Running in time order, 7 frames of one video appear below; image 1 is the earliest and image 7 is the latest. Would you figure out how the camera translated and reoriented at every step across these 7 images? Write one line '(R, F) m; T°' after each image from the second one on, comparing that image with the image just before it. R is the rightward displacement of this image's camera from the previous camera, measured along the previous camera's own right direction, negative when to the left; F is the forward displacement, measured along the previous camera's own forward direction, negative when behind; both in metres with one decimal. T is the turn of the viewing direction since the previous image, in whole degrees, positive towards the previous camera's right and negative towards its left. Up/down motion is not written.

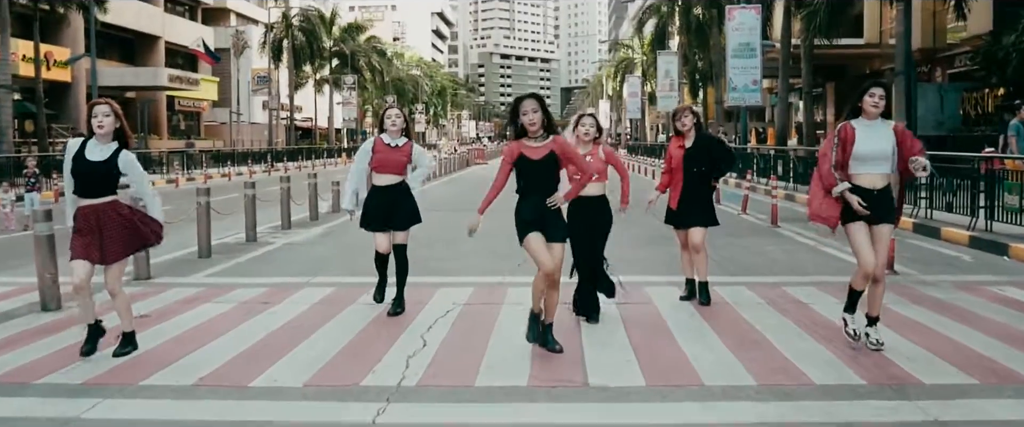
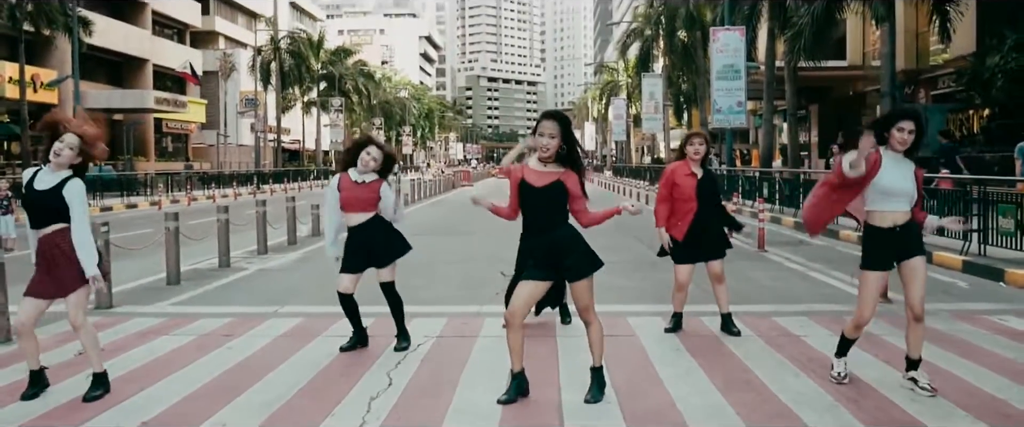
(+0.1, +0.4) m; +1°
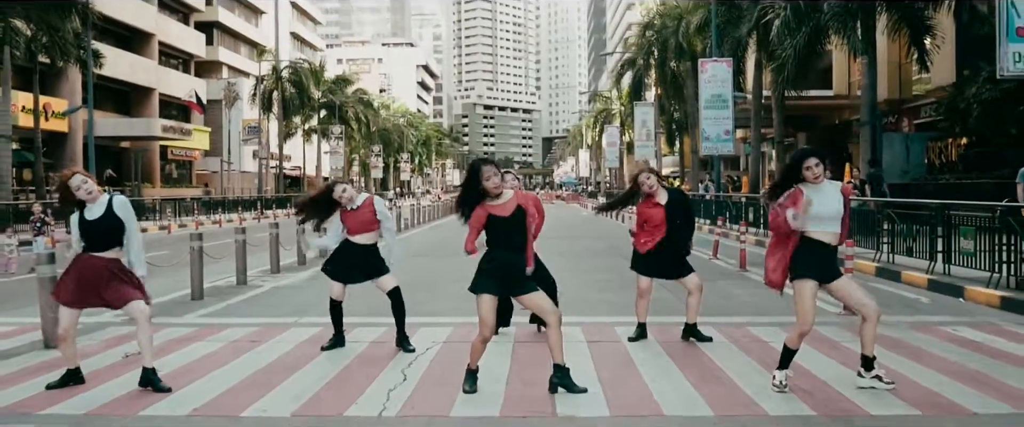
(0.0, -0.9) m; 0°
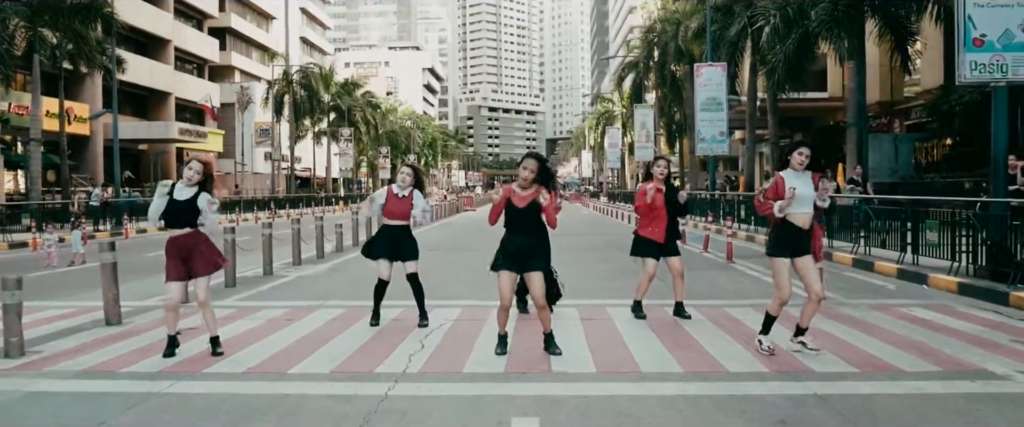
(0.0, -1.2) m; 0°
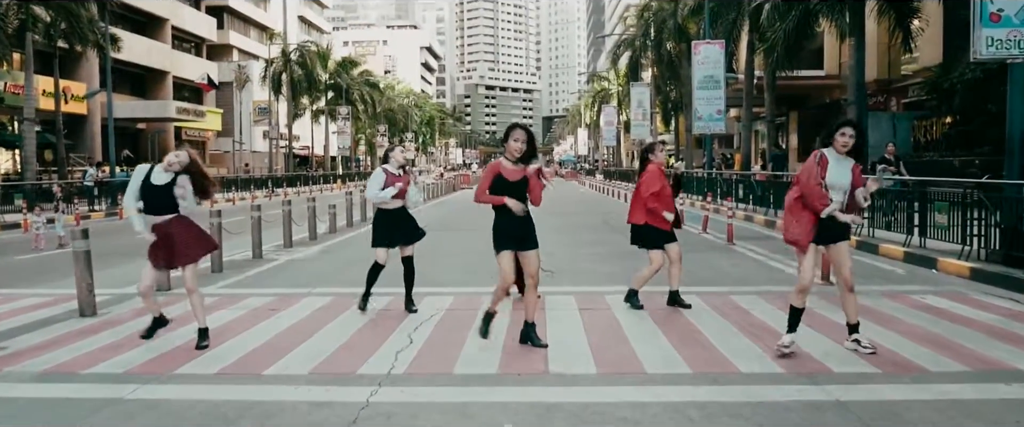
(+0.1, +0.5) m; 0°
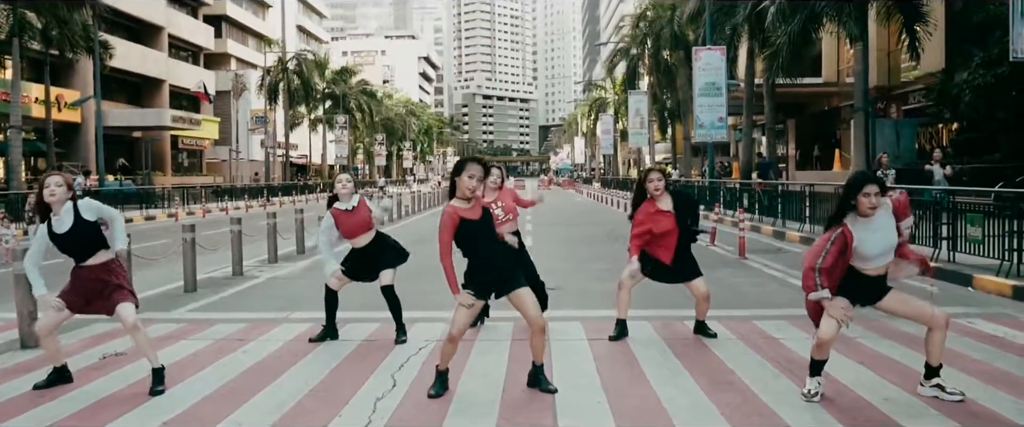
(0.0, +1.1) m; 0°
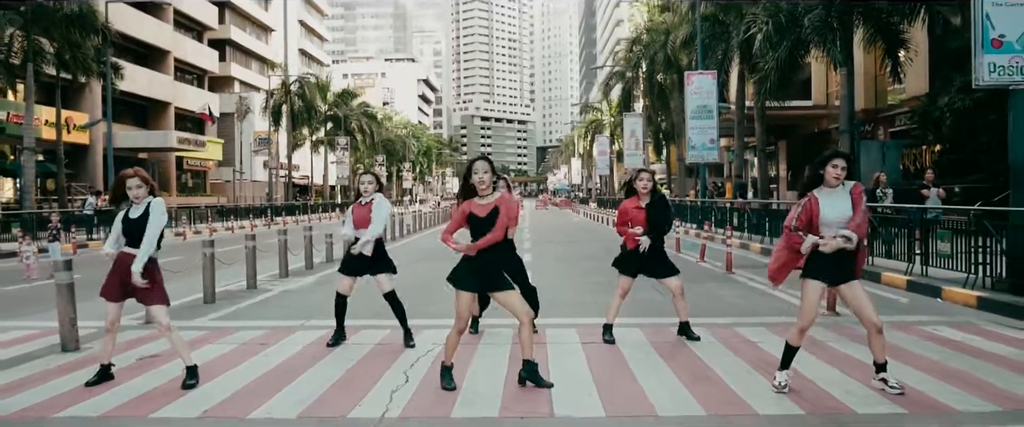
(0.0, -0.8) m; 0°
